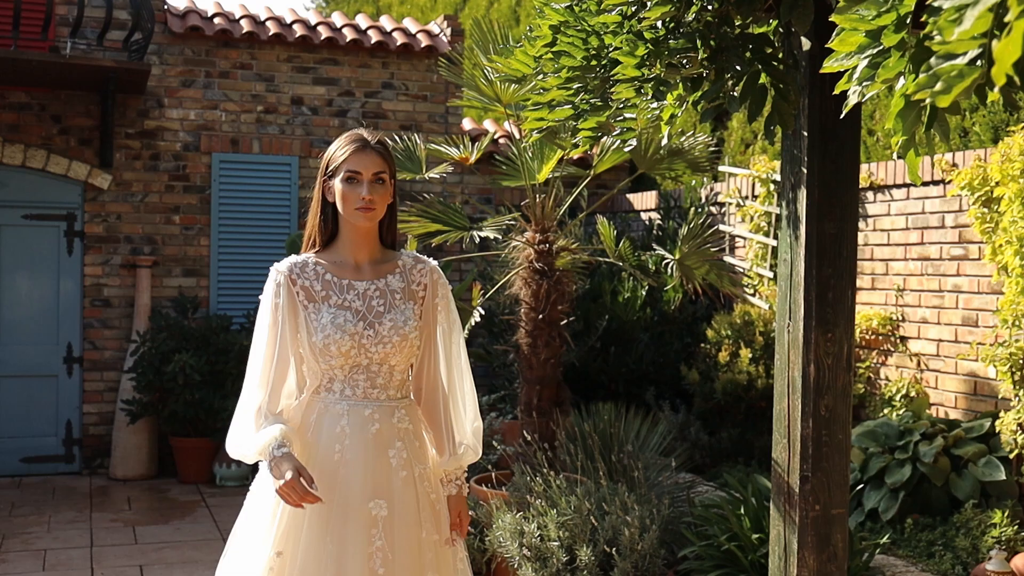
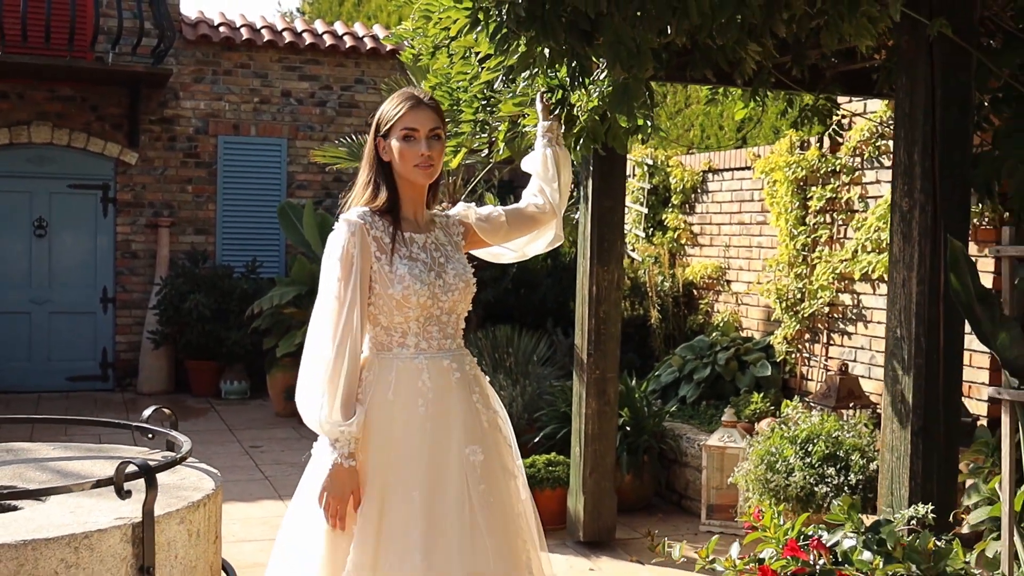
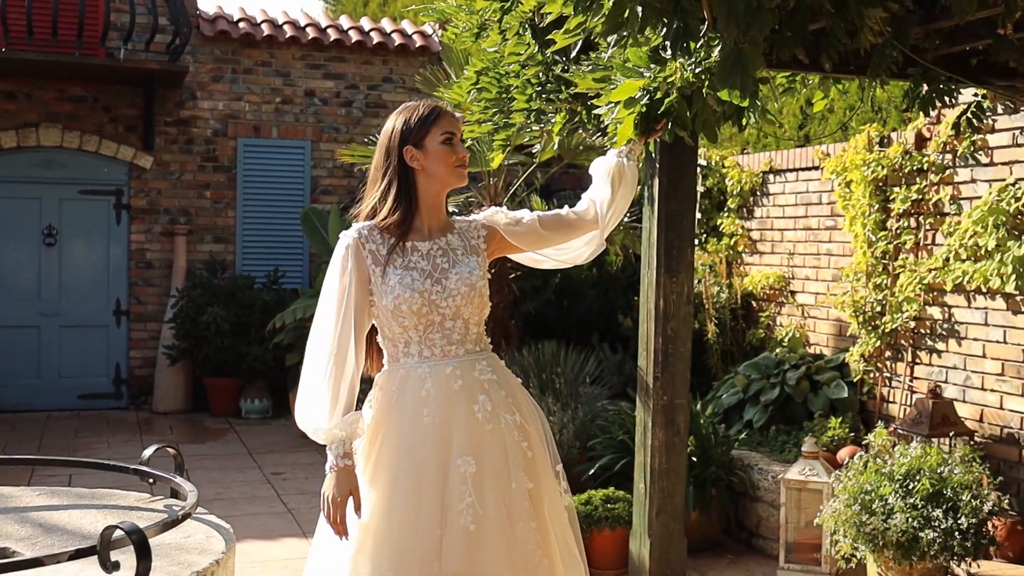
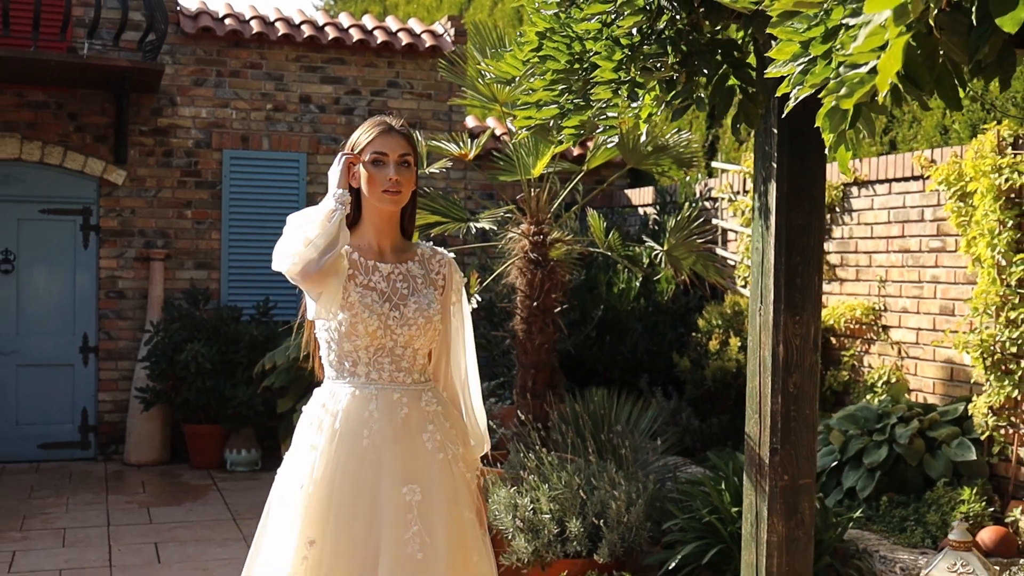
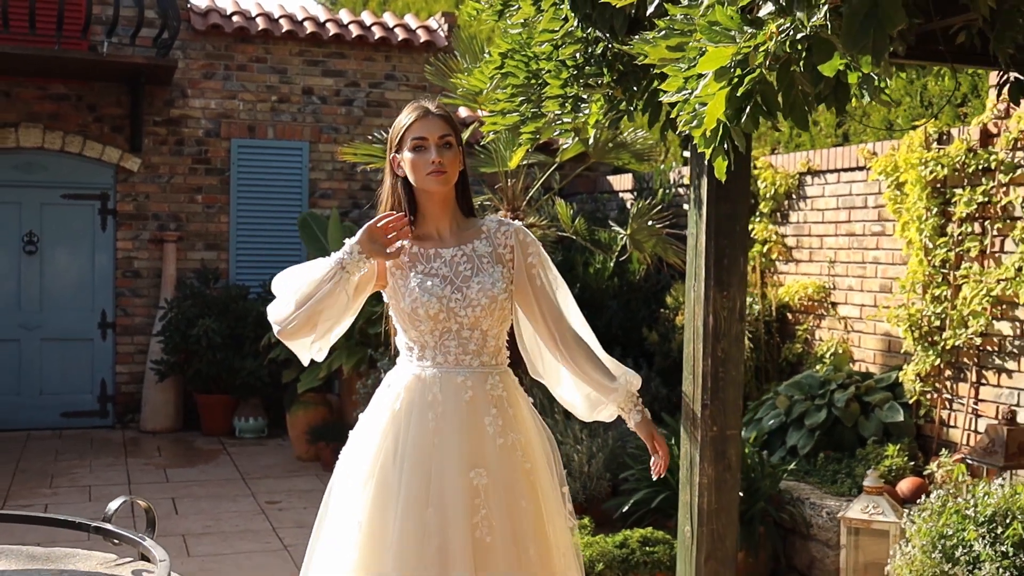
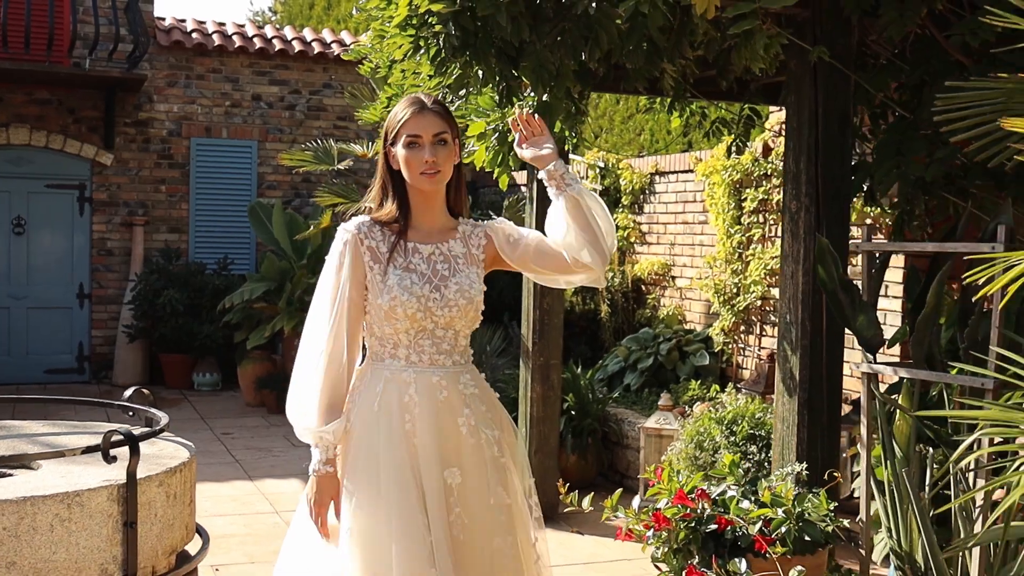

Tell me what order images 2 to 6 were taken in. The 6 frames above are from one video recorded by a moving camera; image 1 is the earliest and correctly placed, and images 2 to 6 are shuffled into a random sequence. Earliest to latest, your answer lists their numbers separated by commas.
4, 5, 3, 2, 6
